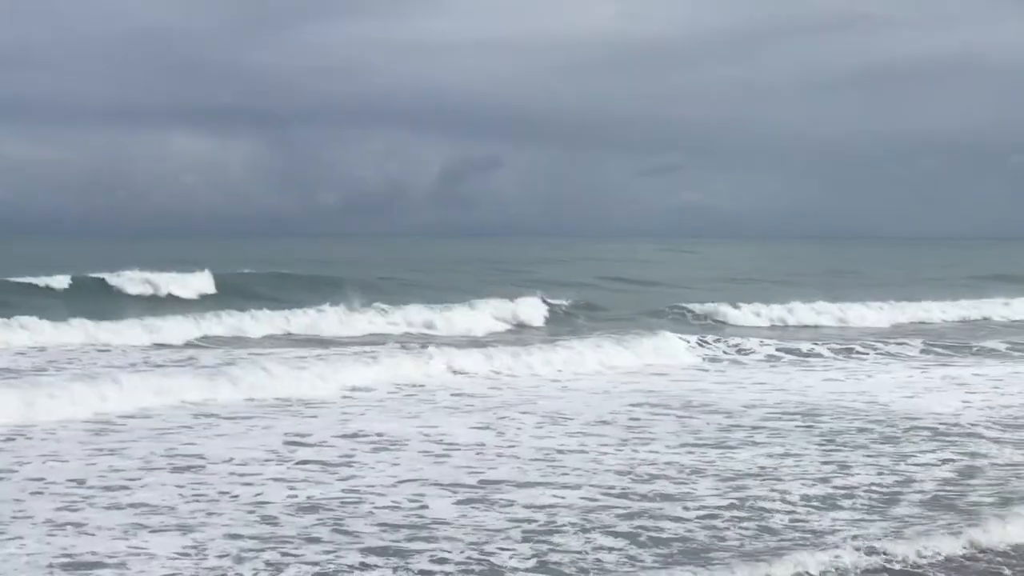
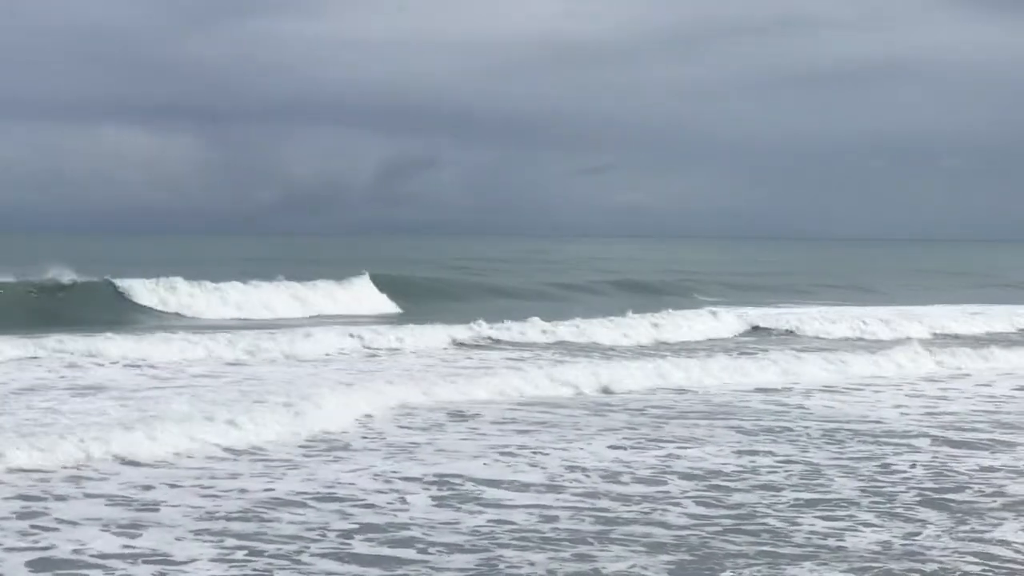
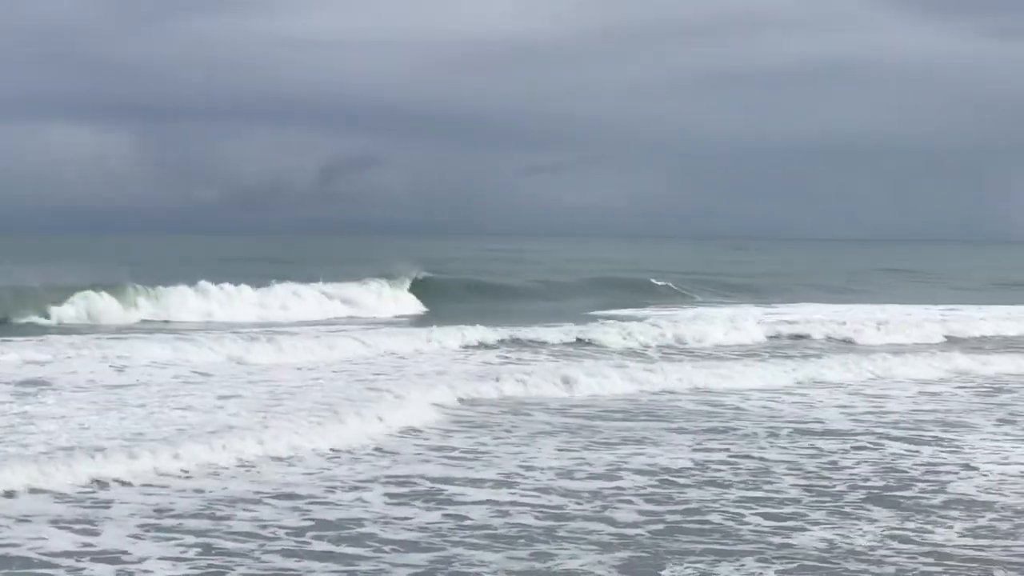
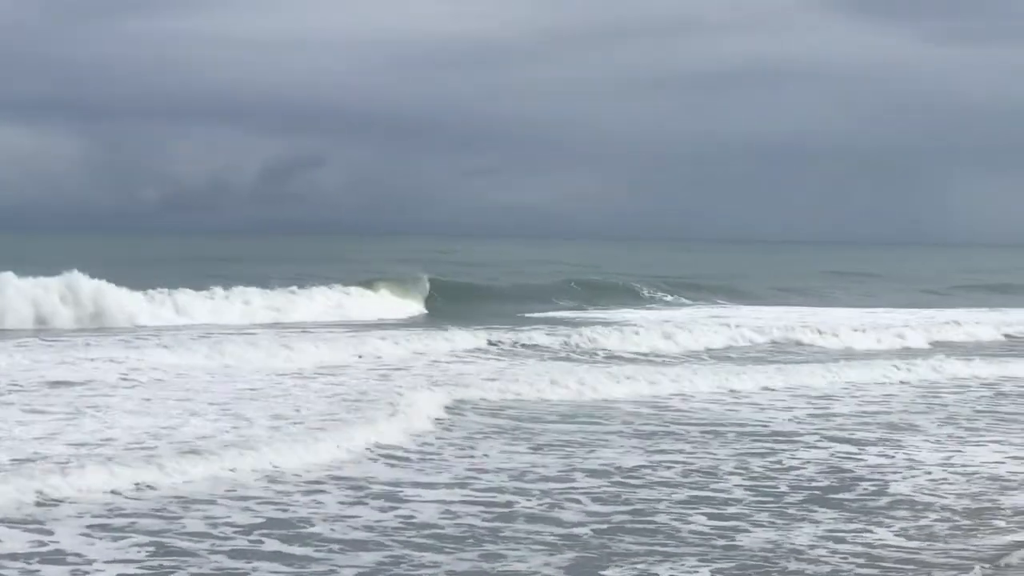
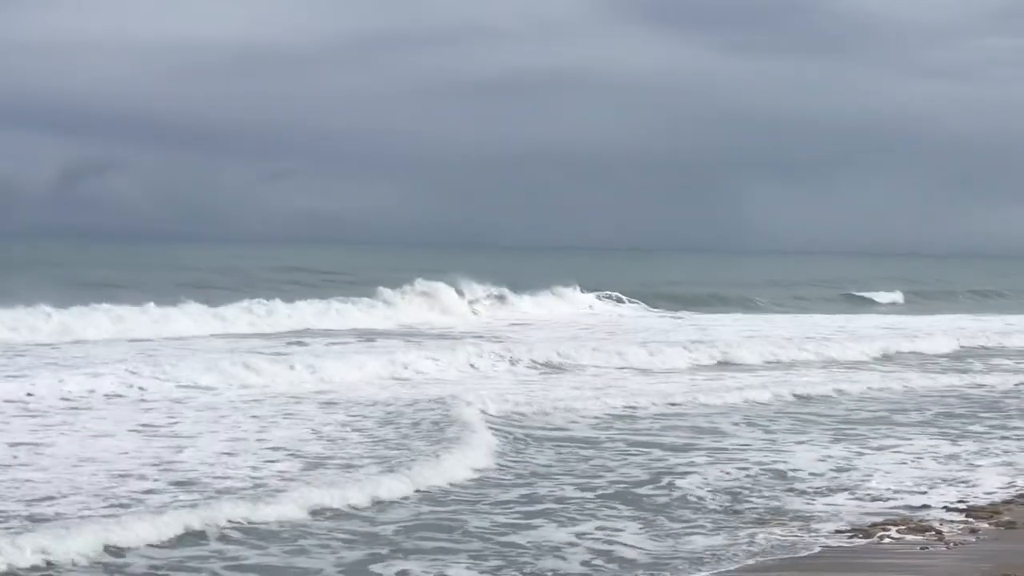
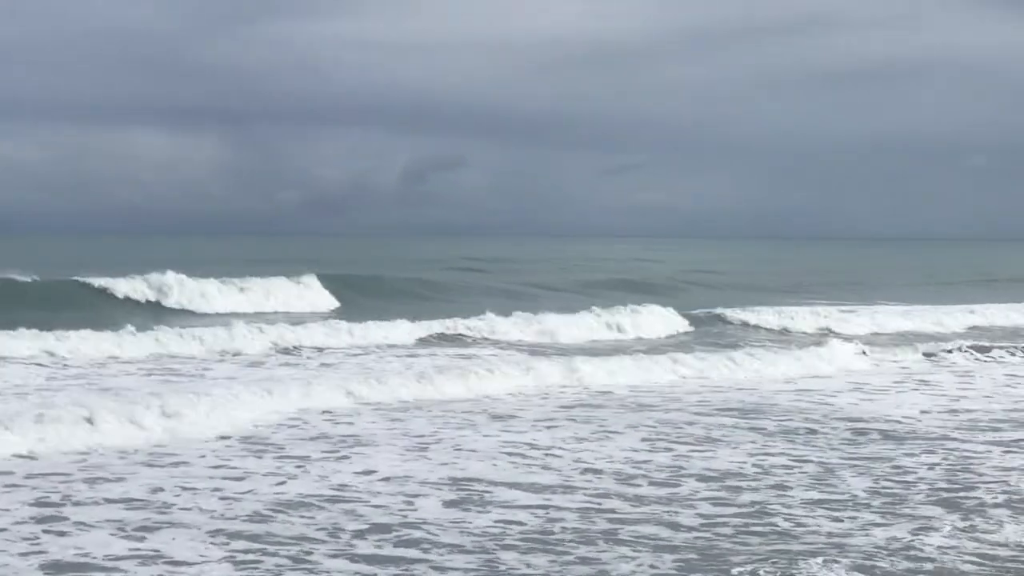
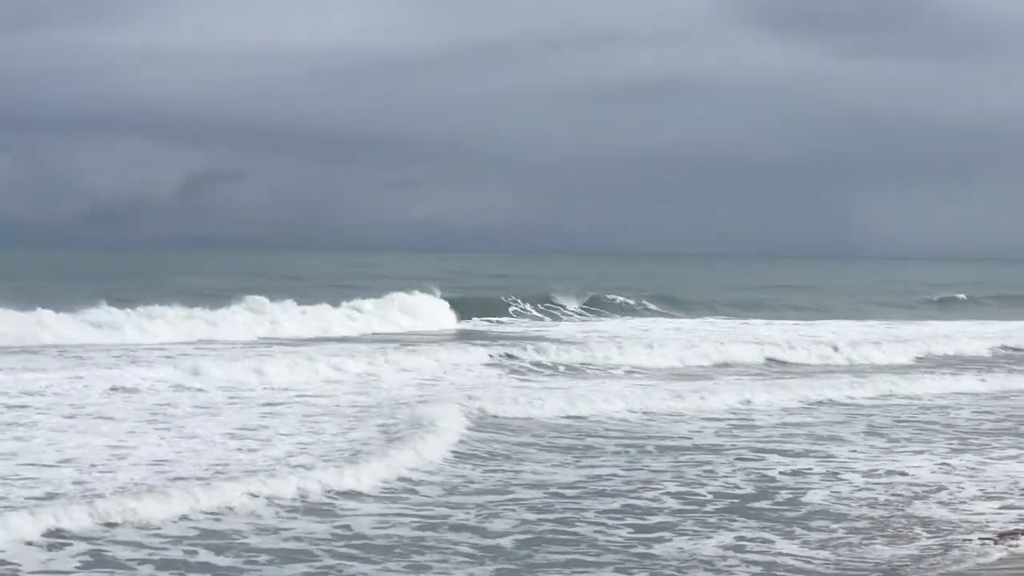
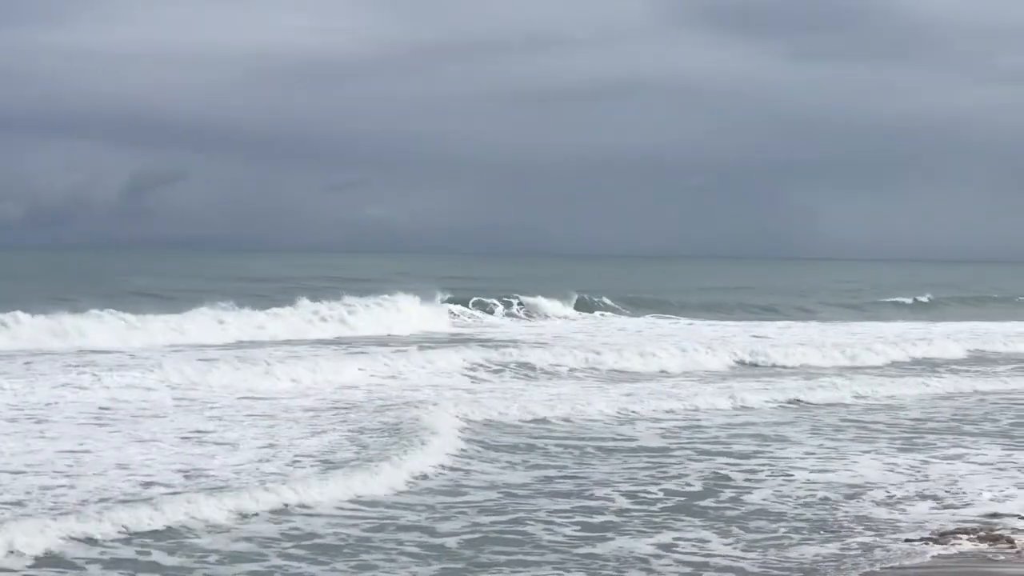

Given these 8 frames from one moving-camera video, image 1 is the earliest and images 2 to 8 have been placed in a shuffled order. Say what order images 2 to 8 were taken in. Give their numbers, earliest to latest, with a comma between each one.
6, 2, 3, 4, 7, 8, 5
